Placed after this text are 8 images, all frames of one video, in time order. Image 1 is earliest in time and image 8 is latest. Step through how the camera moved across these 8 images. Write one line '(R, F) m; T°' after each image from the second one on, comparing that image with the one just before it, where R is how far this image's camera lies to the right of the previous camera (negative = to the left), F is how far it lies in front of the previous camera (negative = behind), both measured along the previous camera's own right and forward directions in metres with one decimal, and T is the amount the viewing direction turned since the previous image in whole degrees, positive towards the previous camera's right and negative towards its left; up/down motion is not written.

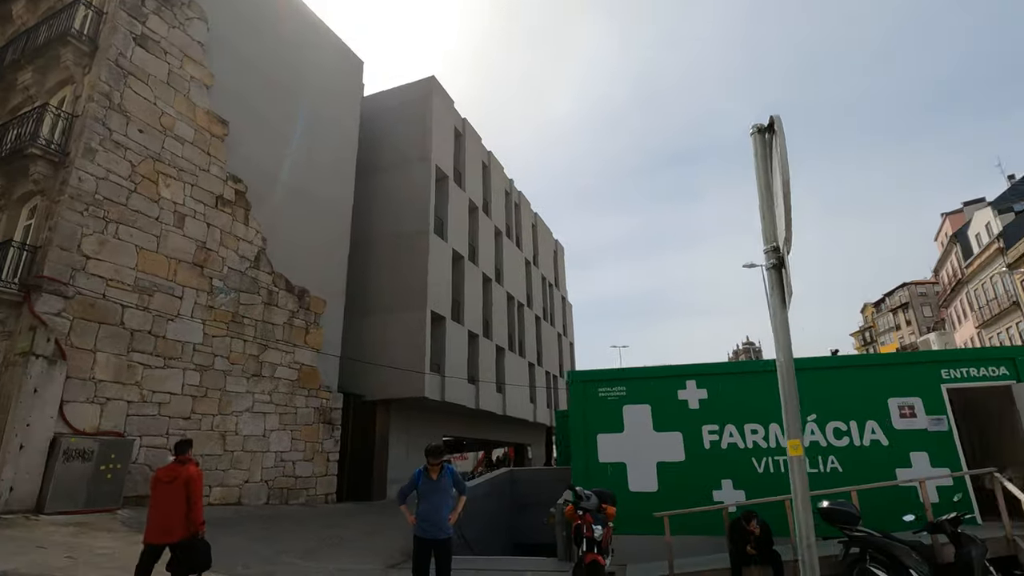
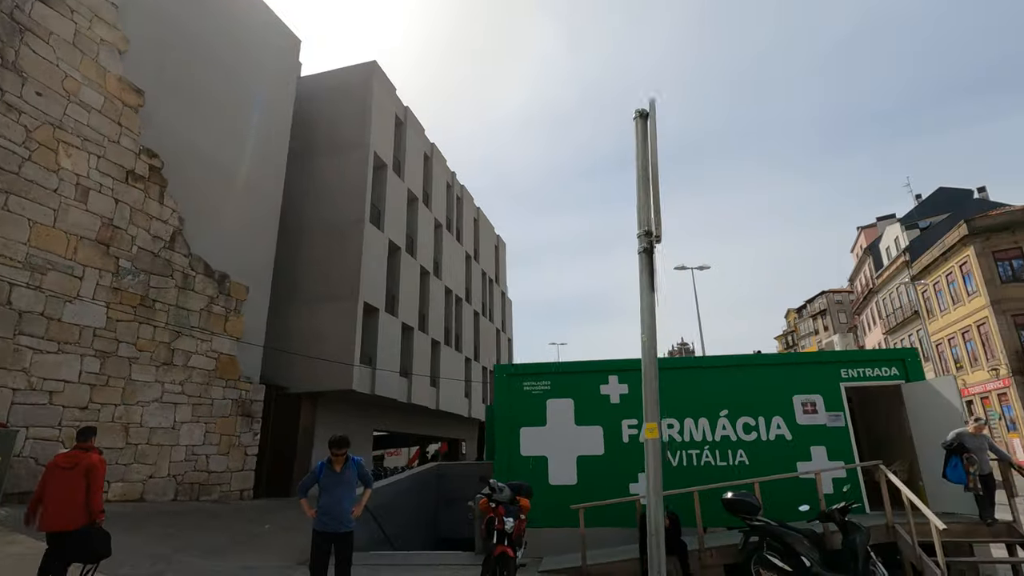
(+0.3, +0.1) m; +6°
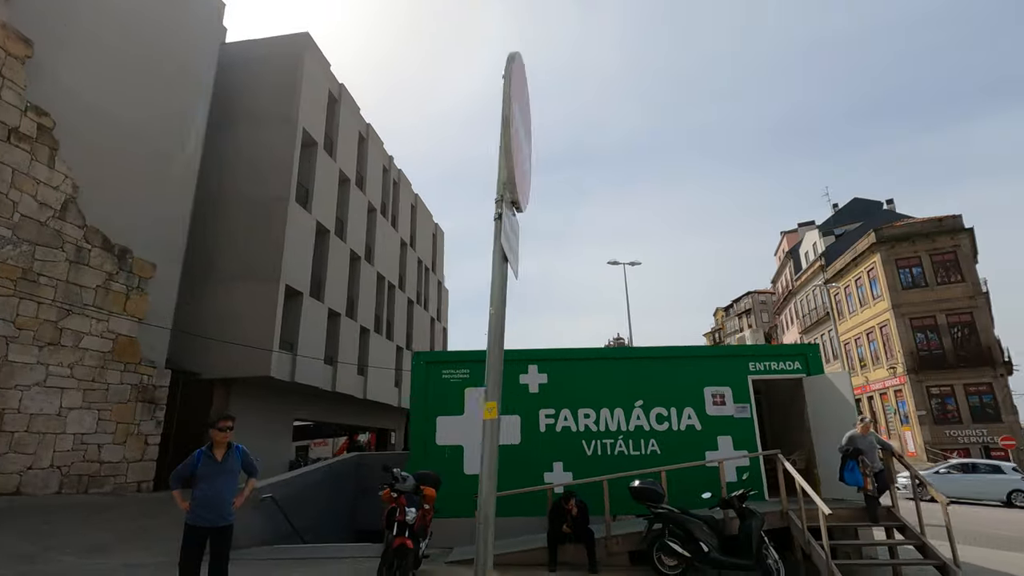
(+0.4, +0.2) m; +6°
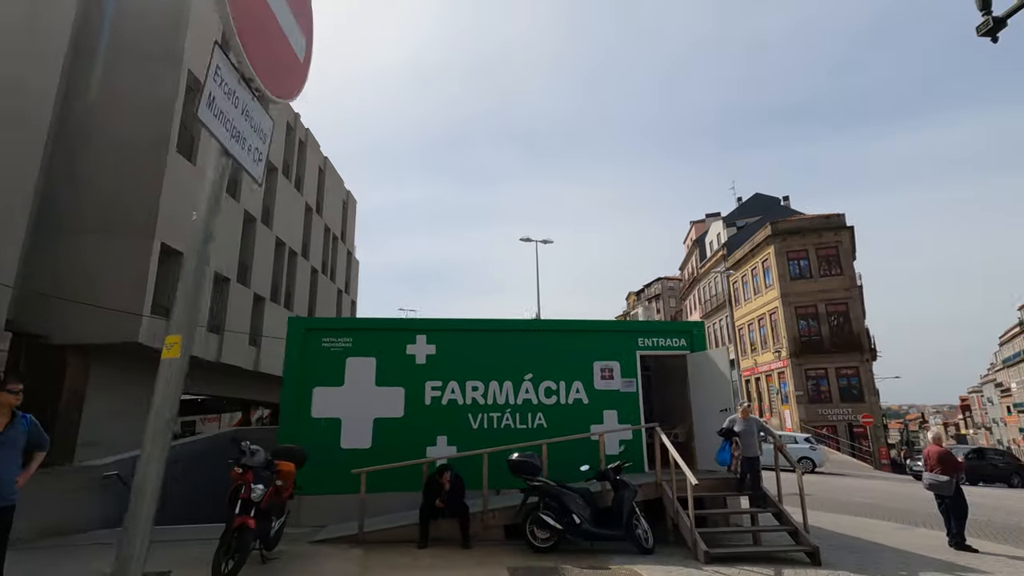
(+0.6, +0.4) m; +8°
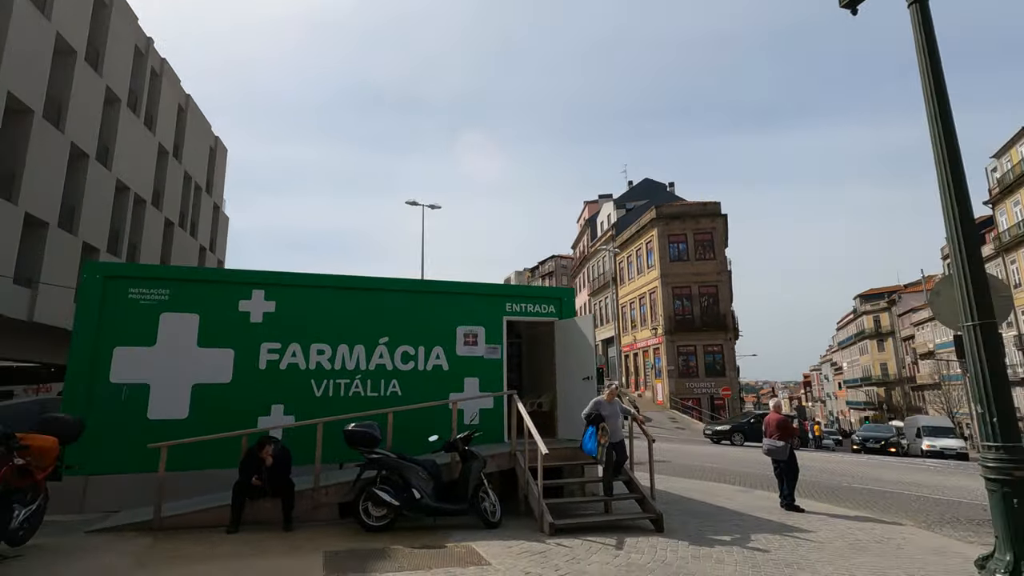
(+0.6, +0.7) m; +11°
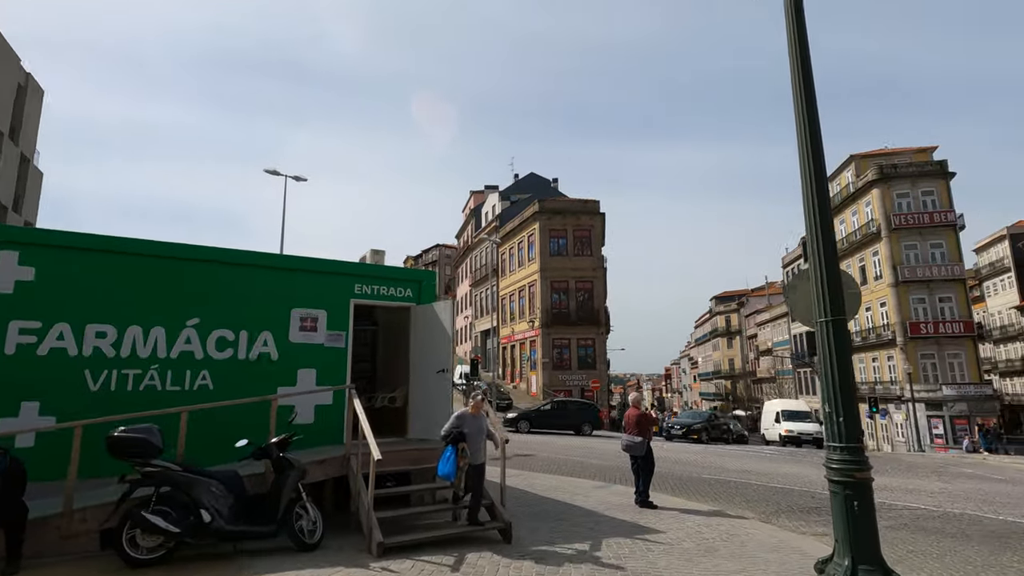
(+0.5, +0.9) m; +12°
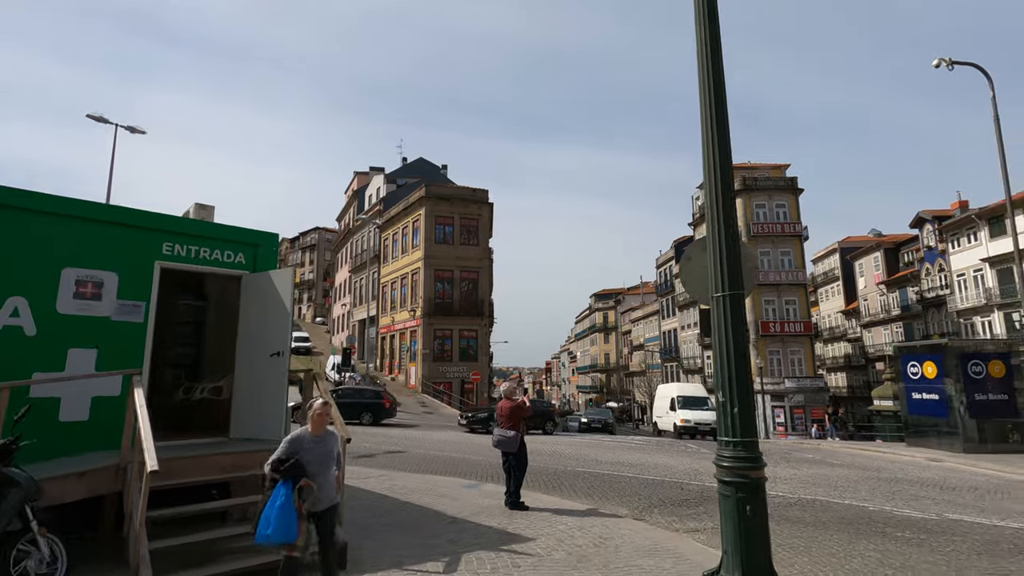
(+0.3, +1.1) m; +12°
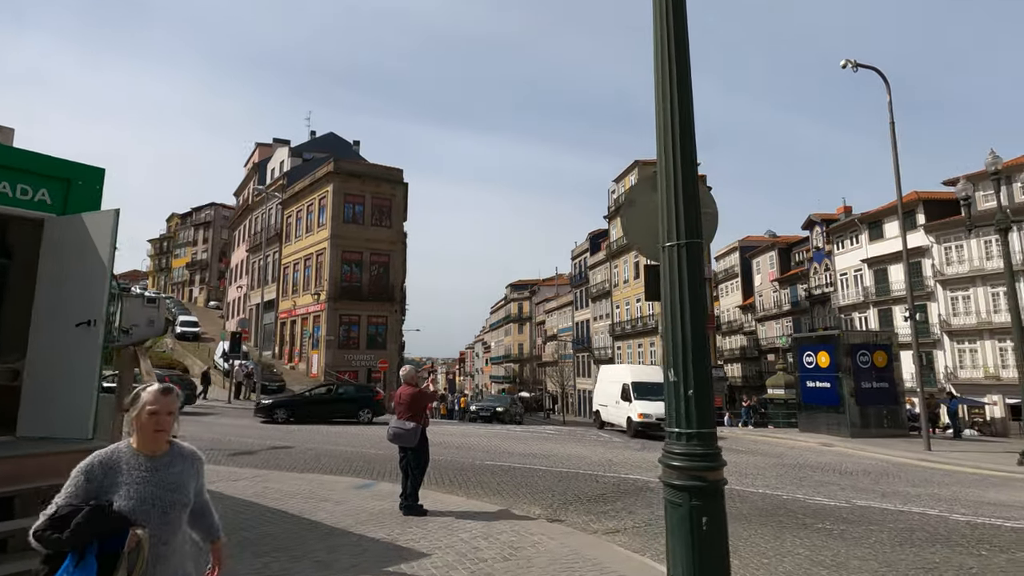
(+0.2, +1.1) m; +9°
